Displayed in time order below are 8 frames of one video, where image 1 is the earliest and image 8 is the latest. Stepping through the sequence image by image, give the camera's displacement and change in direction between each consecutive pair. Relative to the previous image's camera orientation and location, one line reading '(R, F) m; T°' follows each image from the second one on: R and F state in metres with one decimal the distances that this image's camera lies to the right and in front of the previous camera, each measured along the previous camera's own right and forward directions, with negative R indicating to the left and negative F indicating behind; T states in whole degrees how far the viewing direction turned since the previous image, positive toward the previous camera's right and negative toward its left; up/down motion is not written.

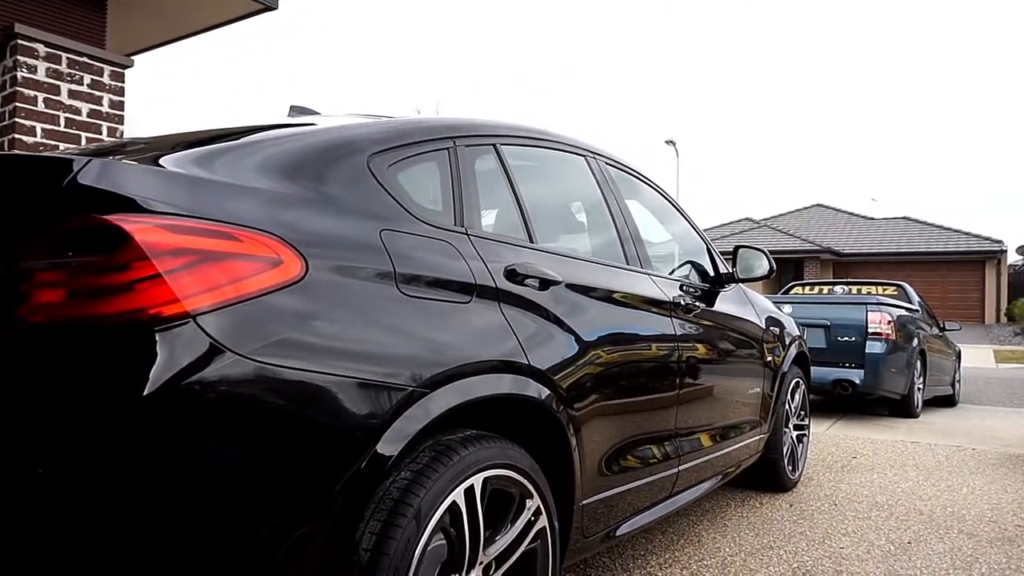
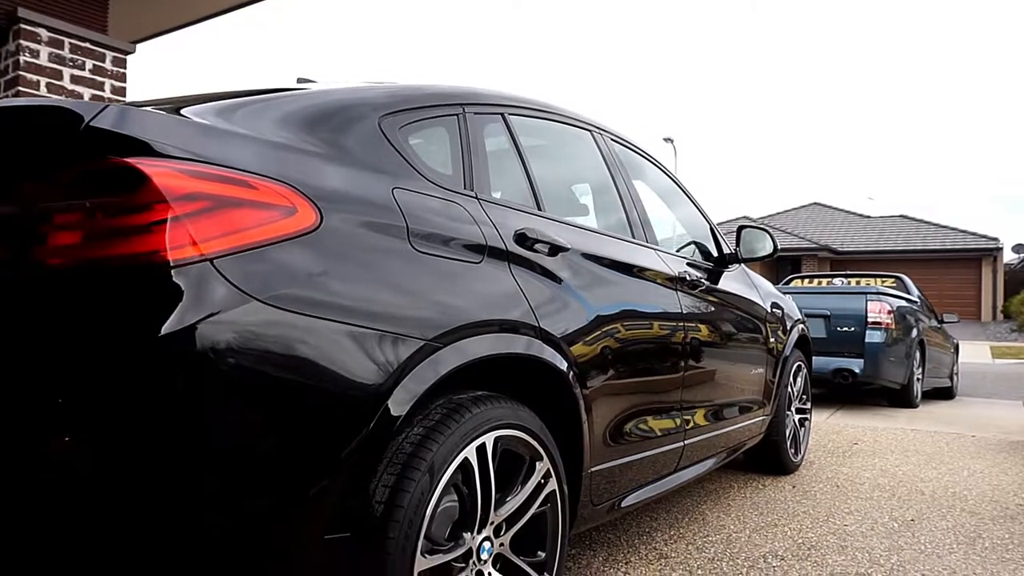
(0.0, 0.0) m; 0°
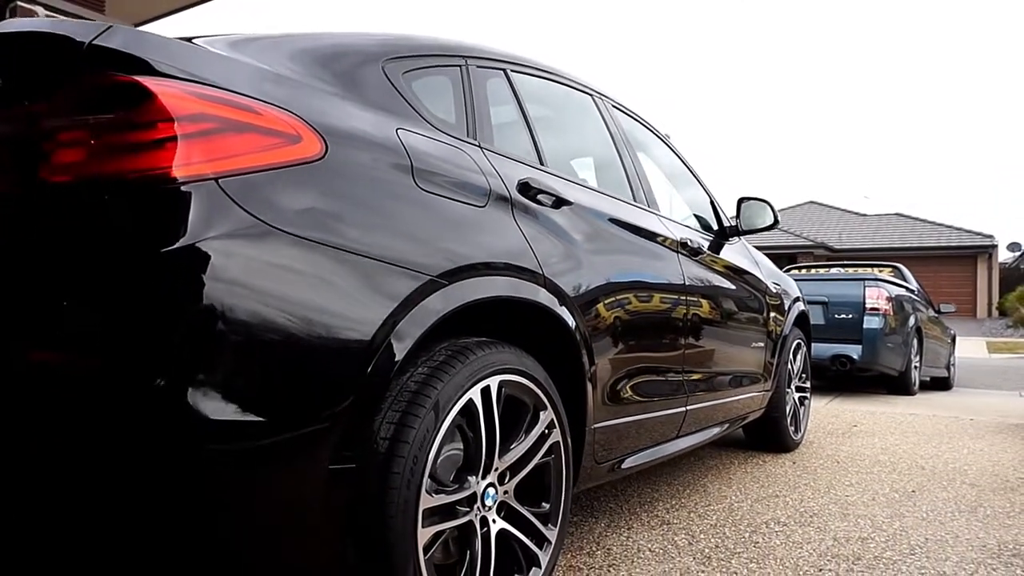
(0.0, 0.0) m; 0°
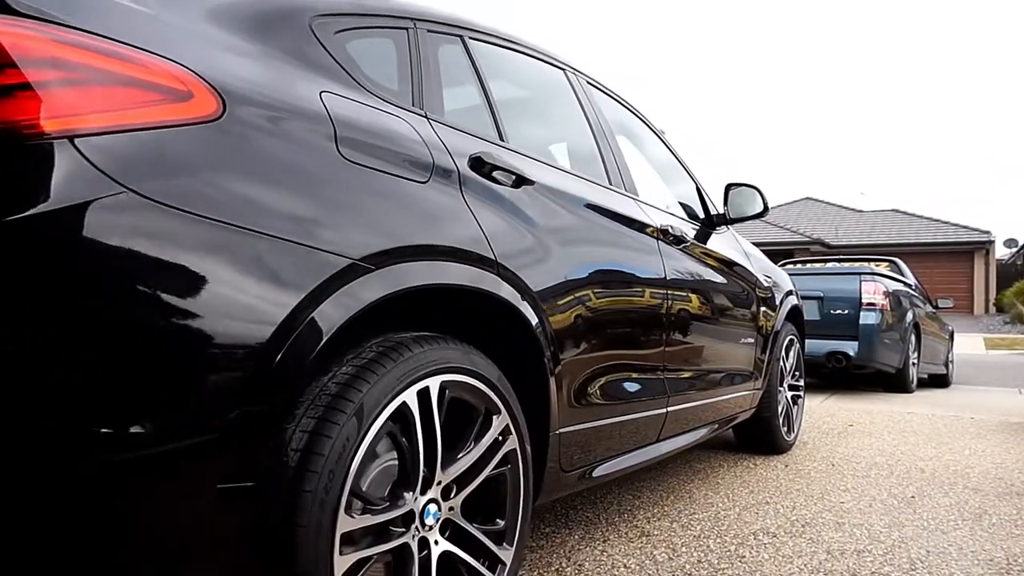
(+0.1, +0.2) m; 0°
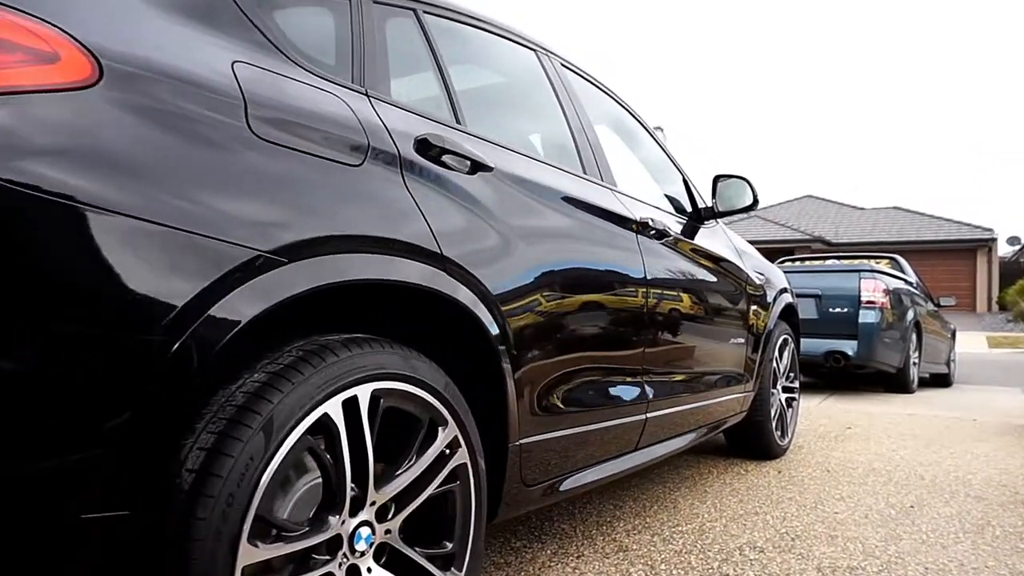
(+0.1, +0.2) m; 0°
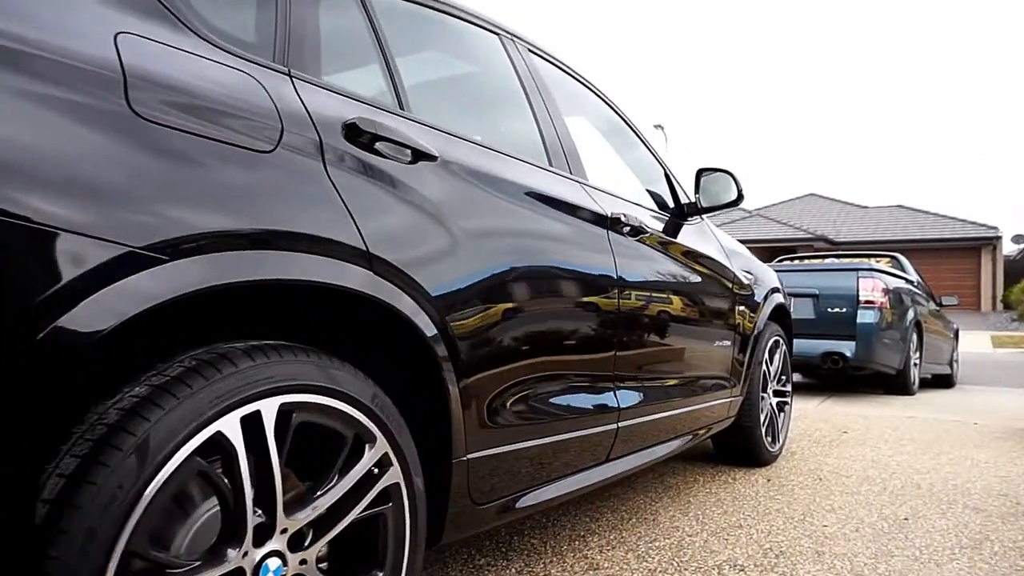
(+0.1, +0.1) m; 0°
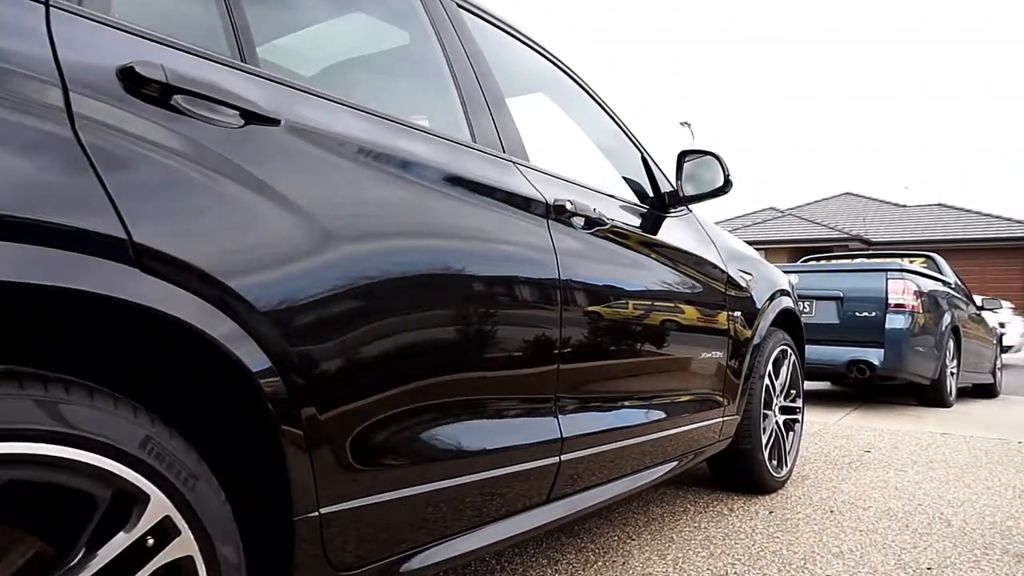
(+0.3, +0.4) m; -3°
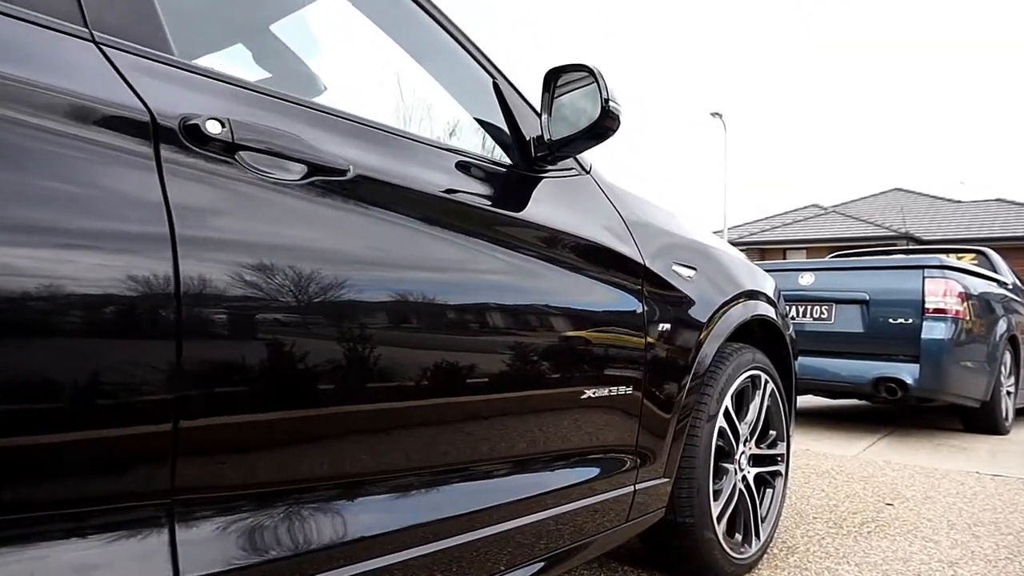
(+0.6, +0.9) m; -4°
